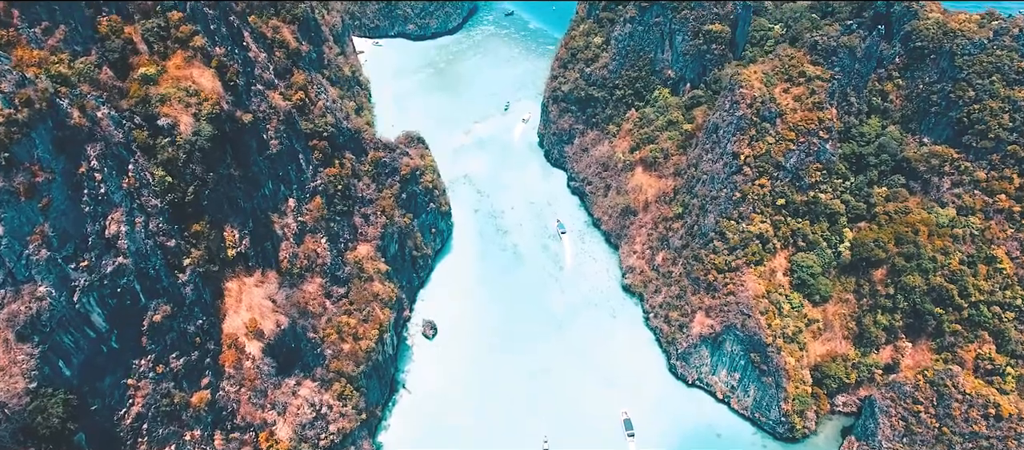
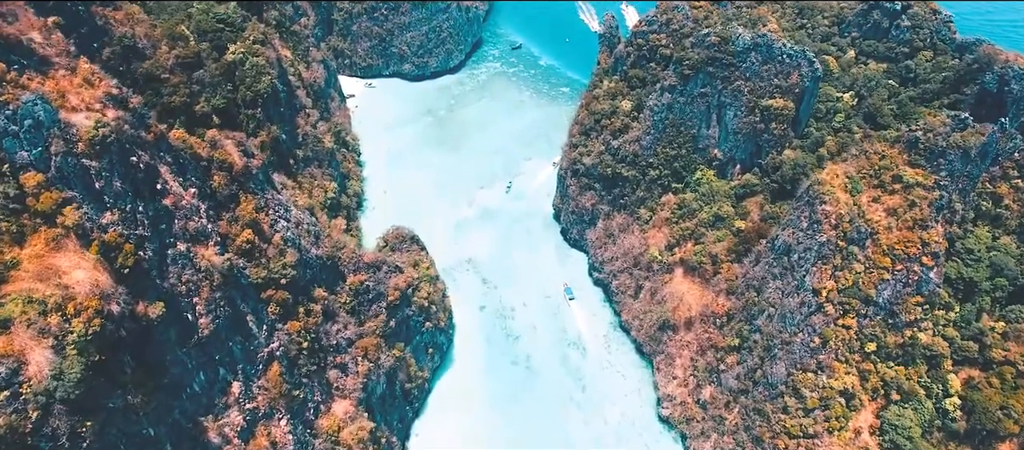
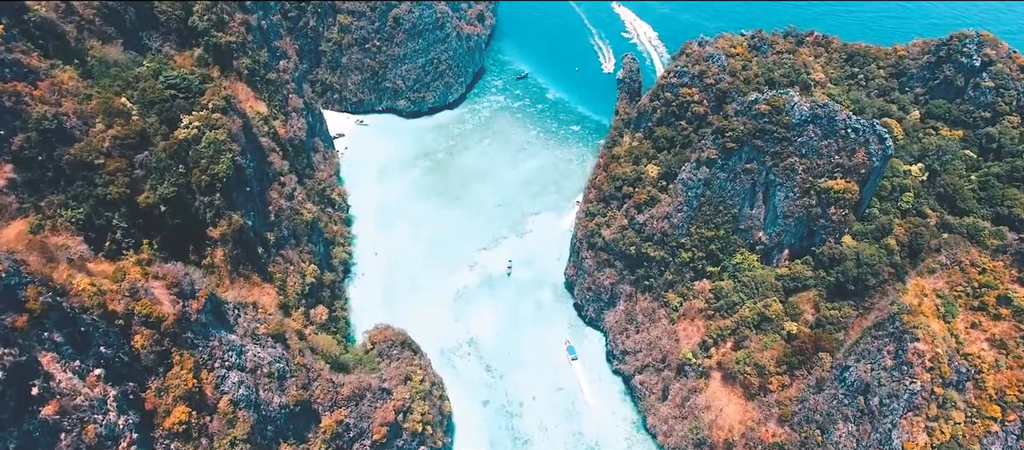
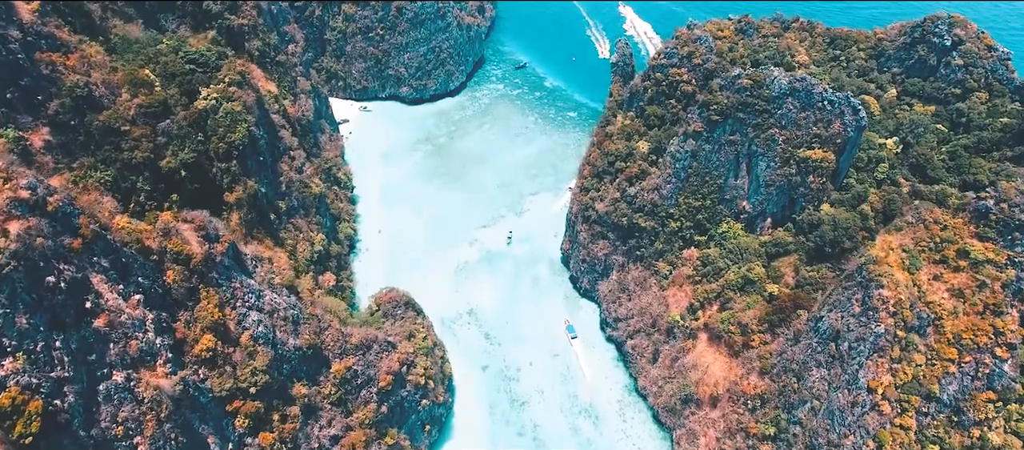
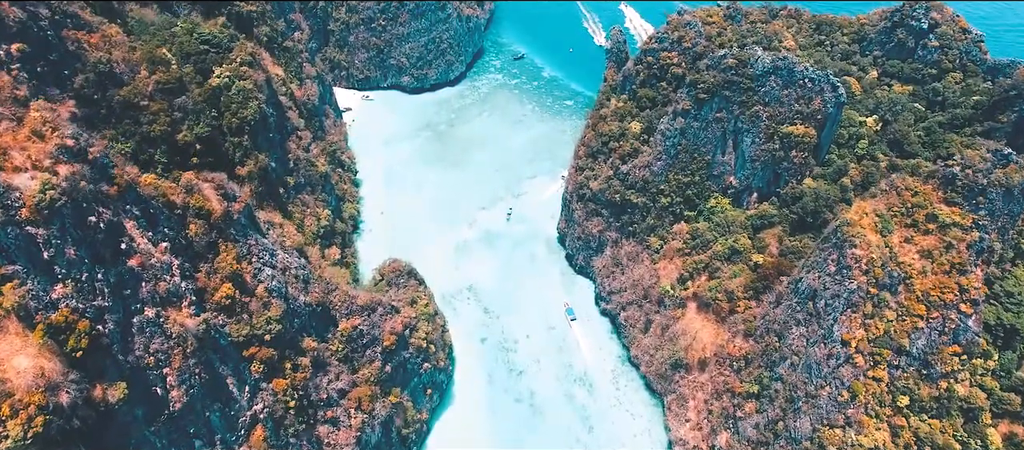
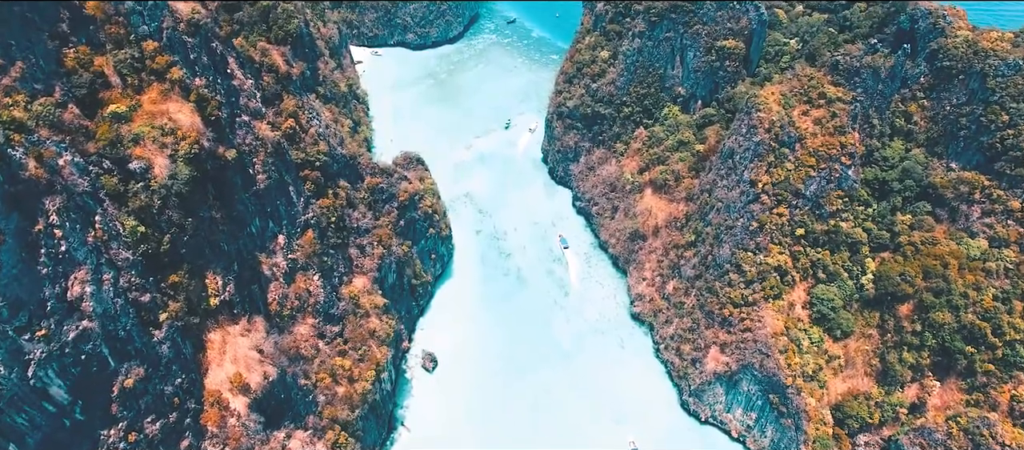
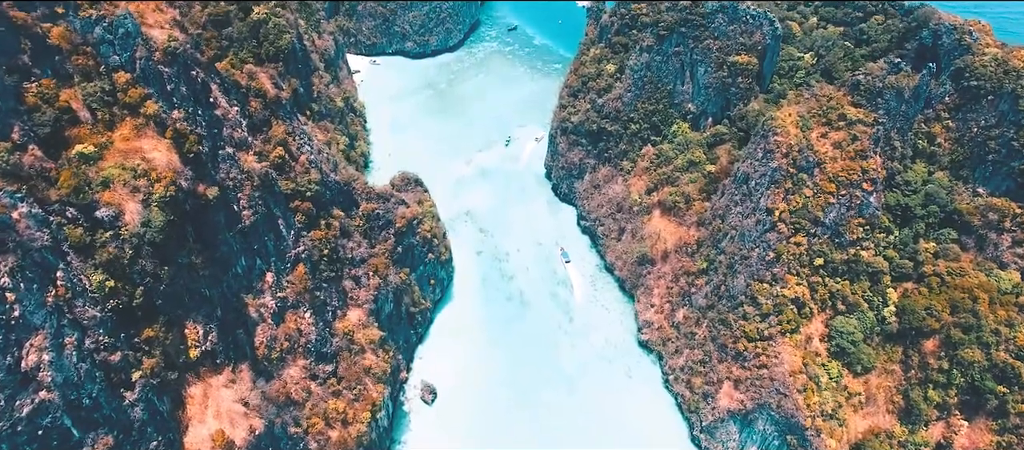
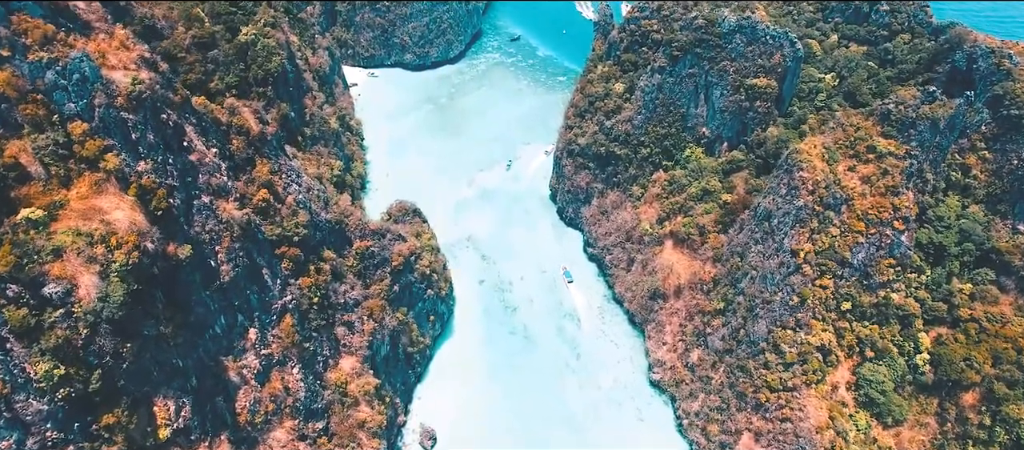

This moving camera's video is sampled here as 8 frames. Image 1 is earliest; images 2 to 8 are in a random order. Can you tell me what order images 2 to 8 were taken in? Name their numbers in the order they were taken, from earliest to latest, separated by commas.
6, 7, 8, 2, 5, 4, 3
